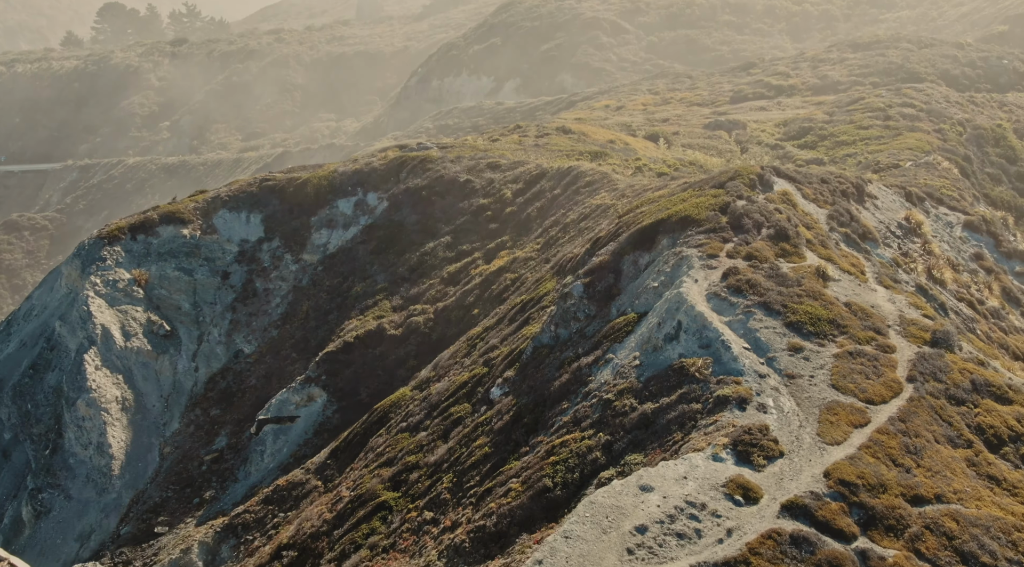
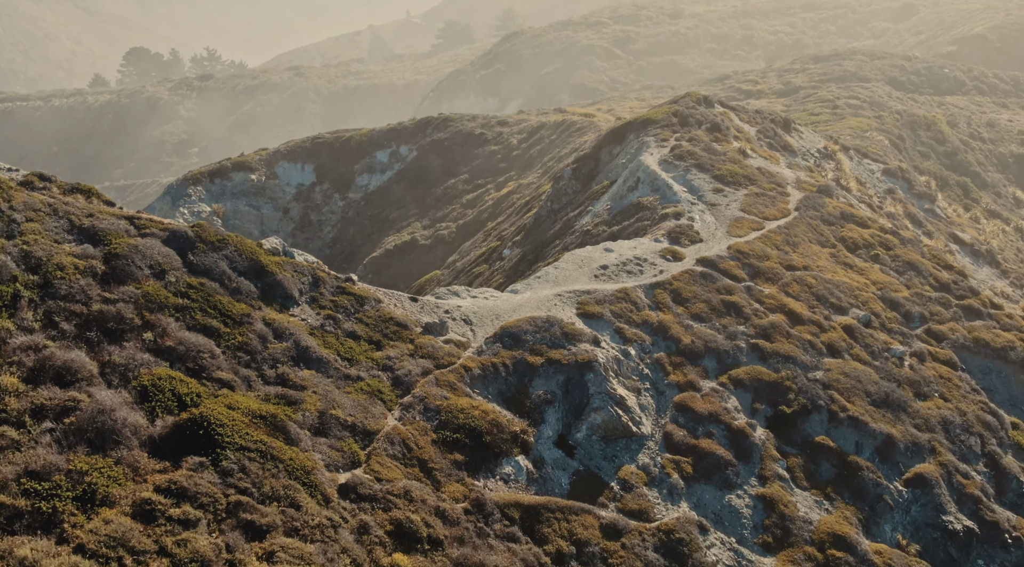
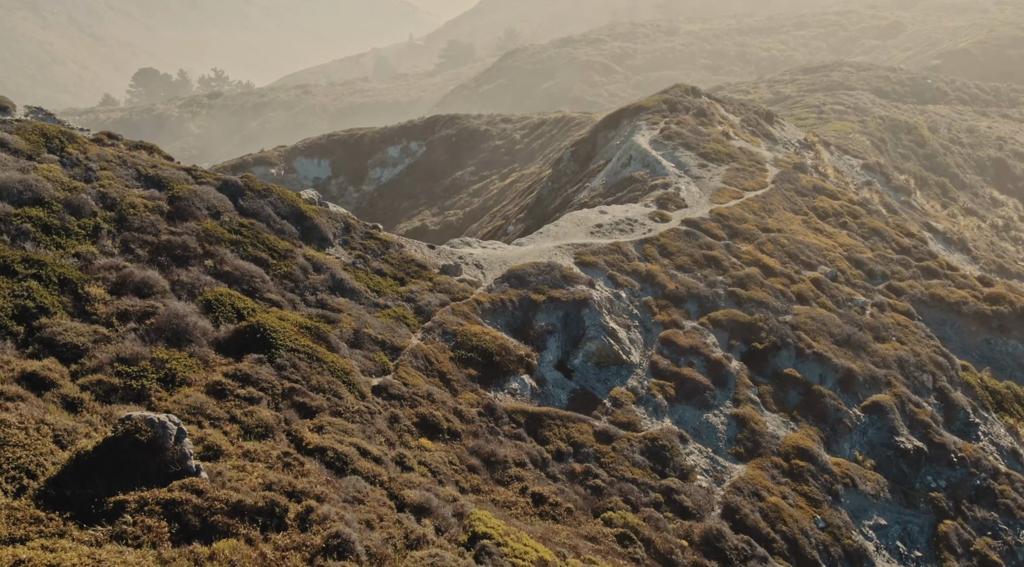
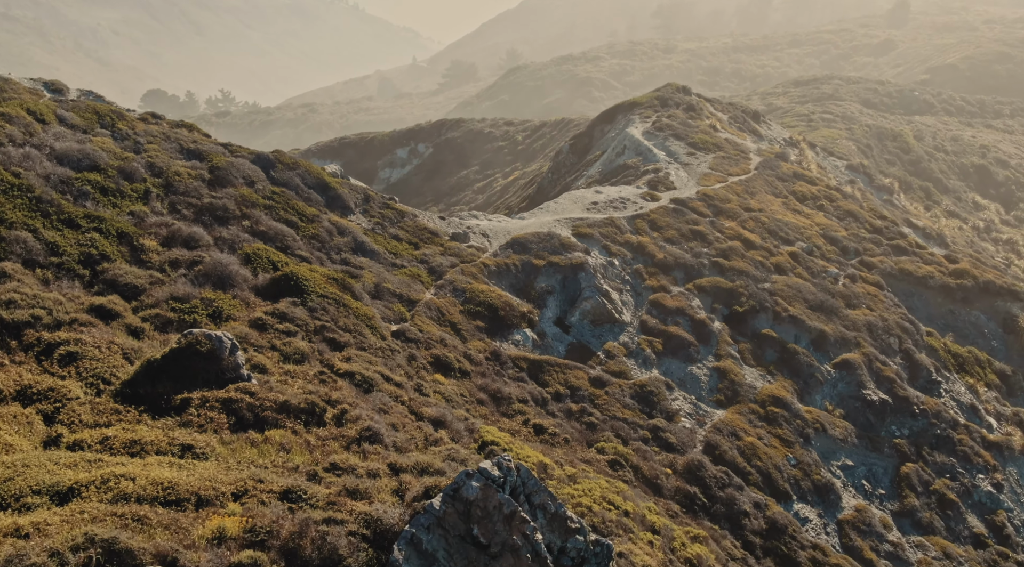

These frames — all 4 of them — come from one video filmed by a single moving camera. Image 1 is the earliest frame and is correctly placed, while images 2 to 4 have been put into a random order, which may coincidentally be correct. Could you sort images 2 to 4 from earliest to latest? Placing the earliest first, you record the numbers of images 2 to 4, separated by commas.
2, 3, 4
